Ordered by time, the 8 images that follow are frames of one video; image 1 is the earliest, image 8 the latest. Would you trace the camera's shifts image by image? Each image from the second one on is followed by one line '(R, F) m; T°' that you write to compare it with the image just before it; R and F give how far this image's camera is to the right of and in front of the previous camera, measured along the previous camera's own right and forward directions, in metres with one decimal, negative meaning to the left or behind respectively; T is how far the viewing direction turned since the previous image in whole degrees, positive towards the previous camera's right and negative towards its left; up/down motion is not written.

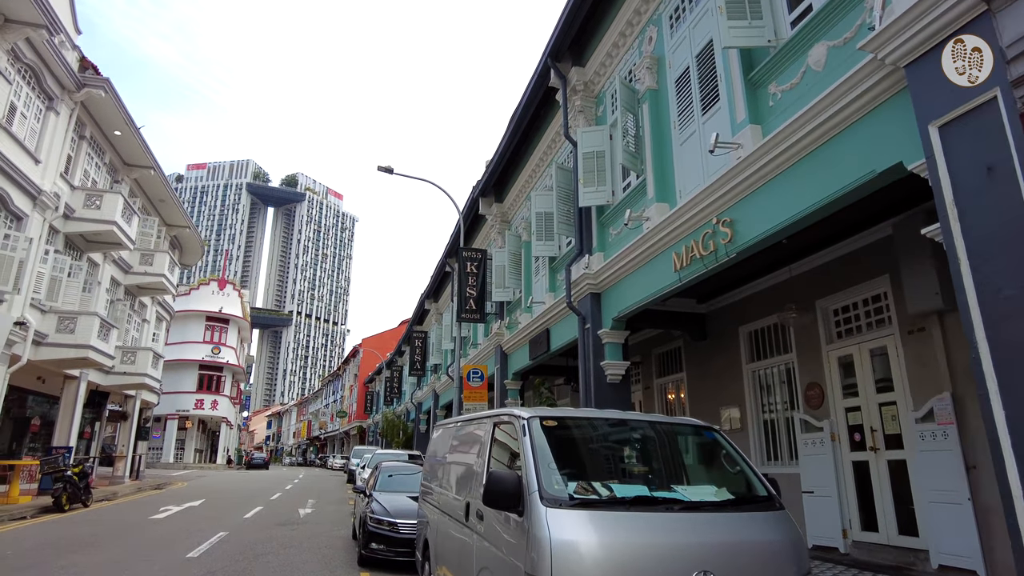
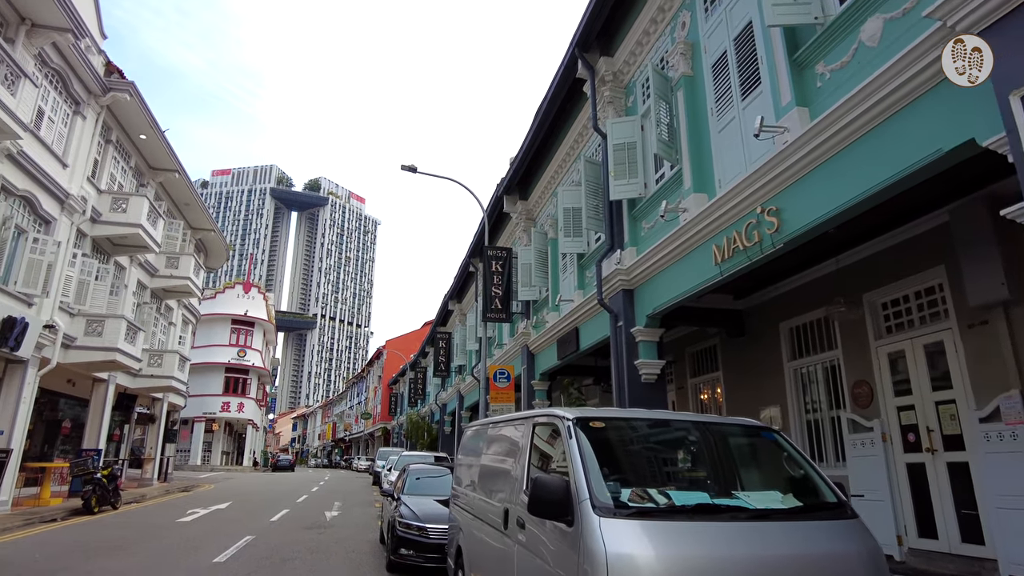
(-0.1, +0.3) m; -2°
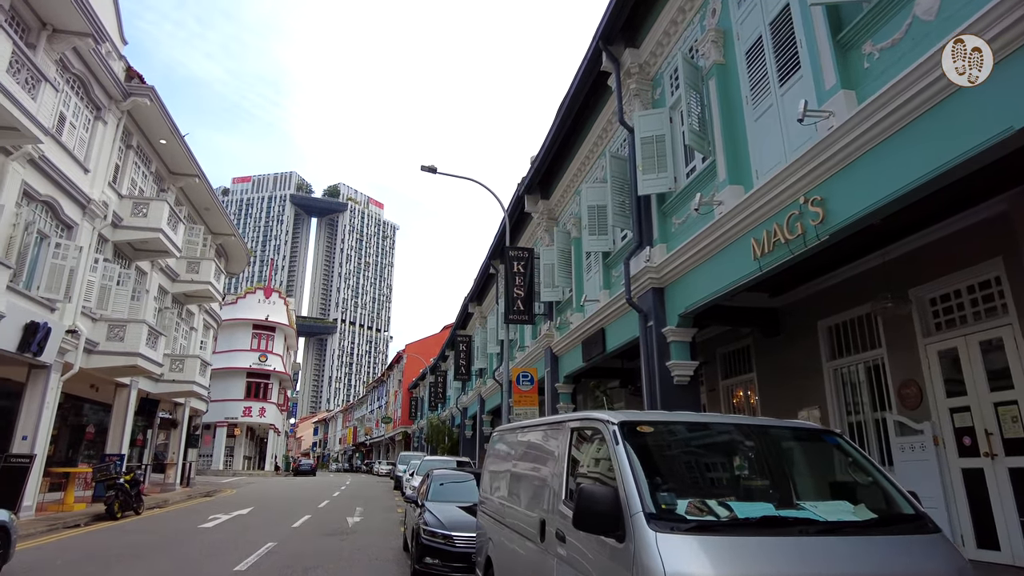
(-0.1, +0.3) m; -2°
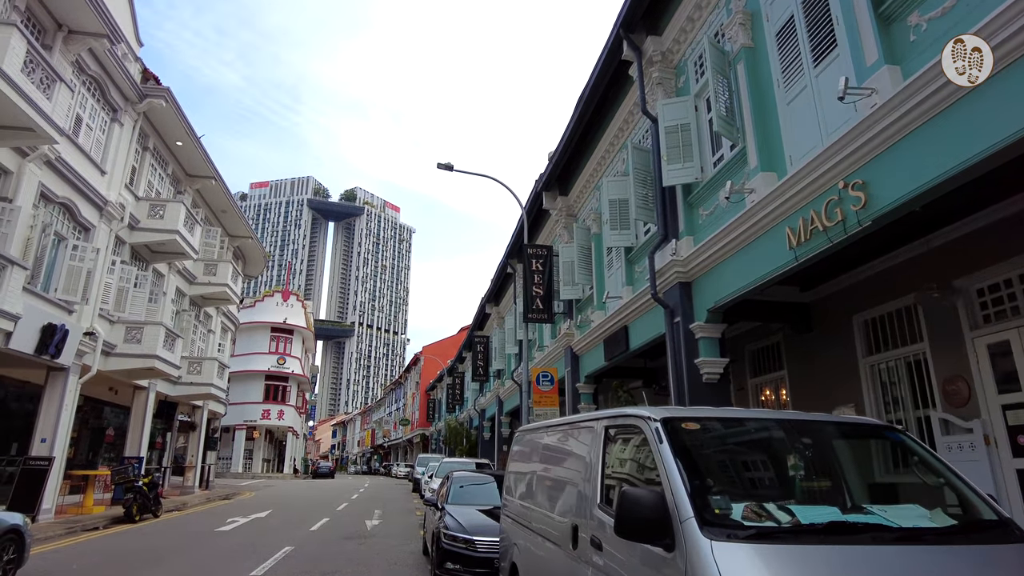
(-0.1, +0.3) m; -1°
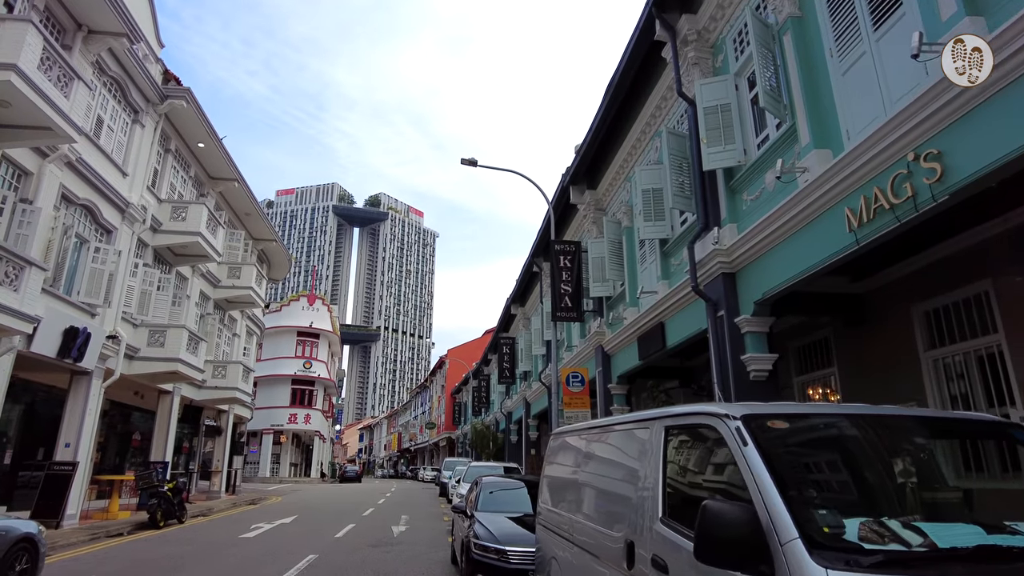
(-0.1, +0.5) m; -2°
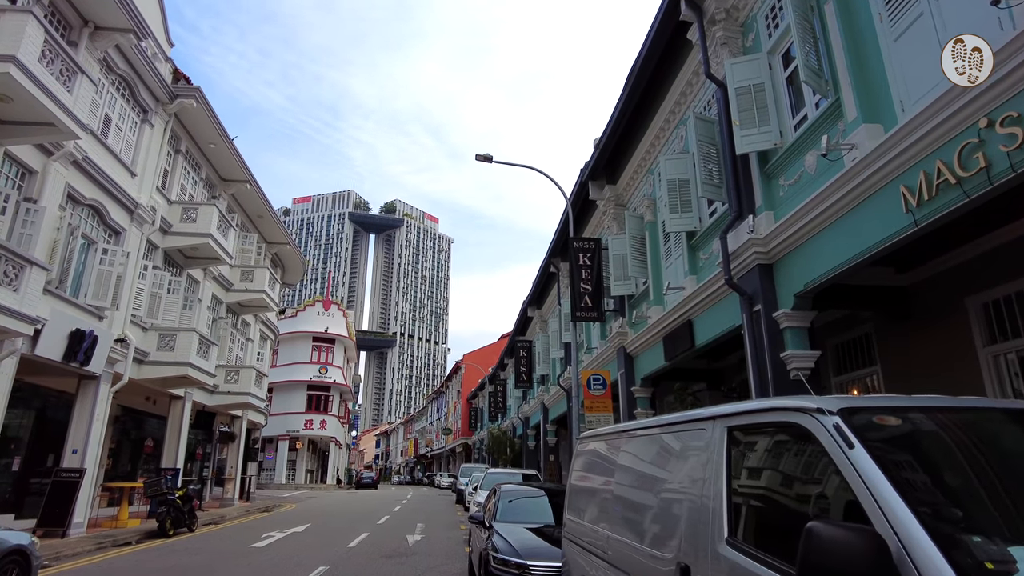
(-0.1, +0.6) m; -1°
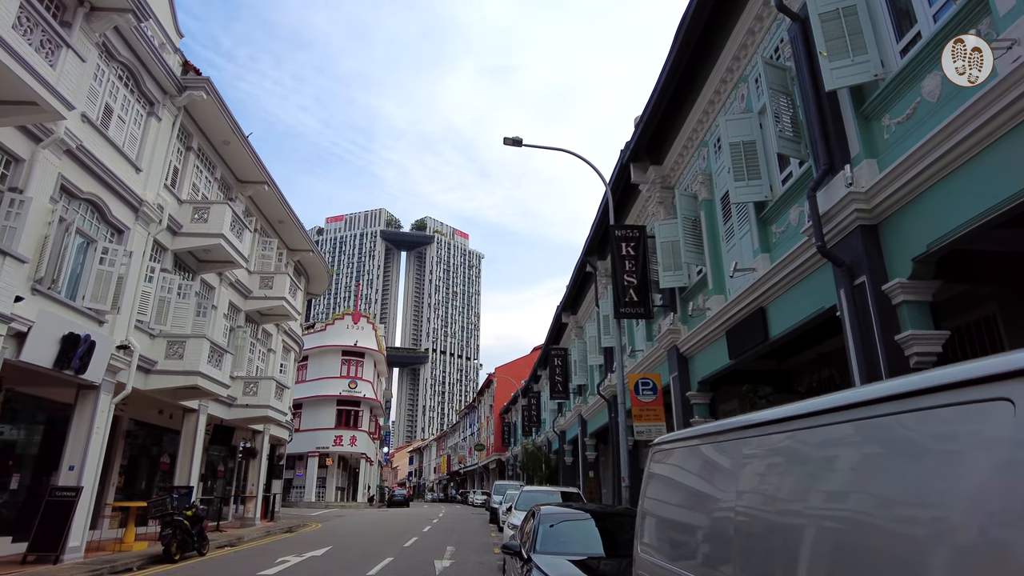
(-0.1, +1.5) m; -3°
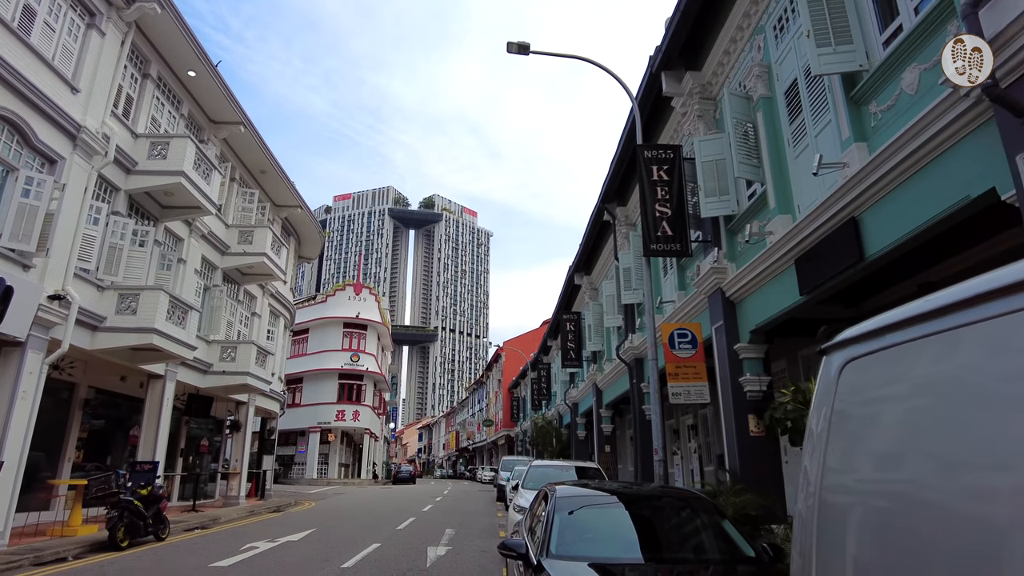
(+0.1, +2.2) m; -1°
